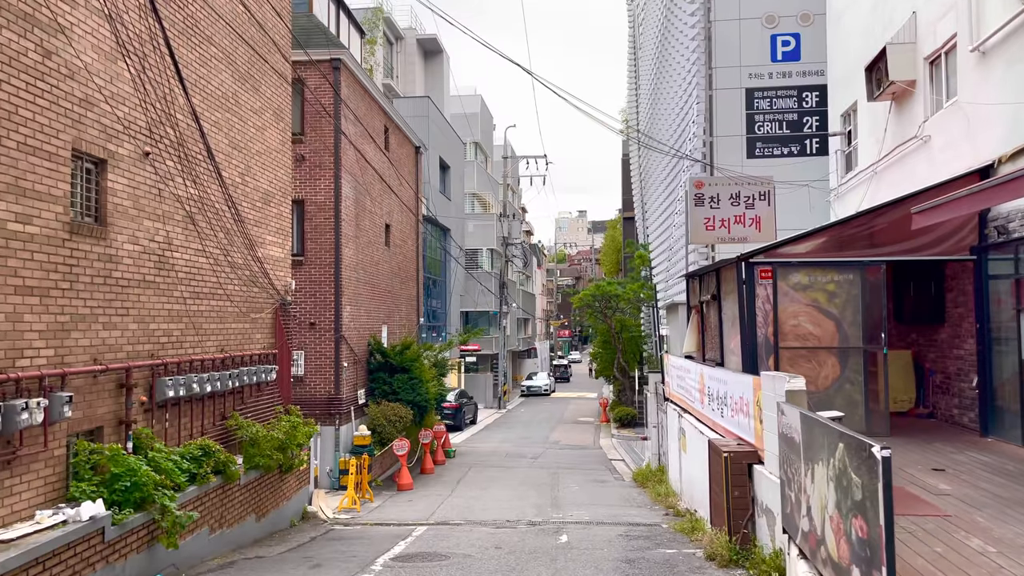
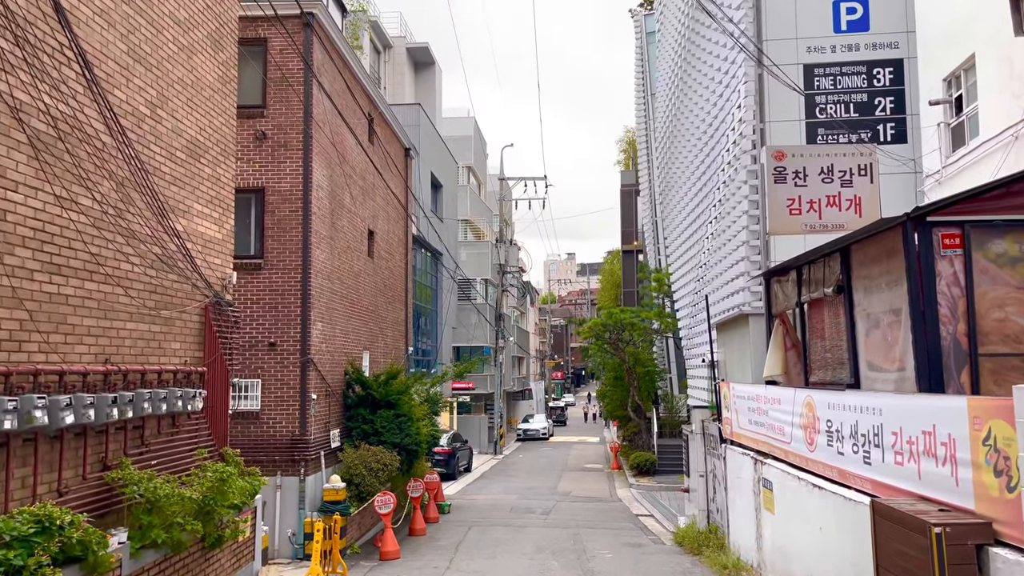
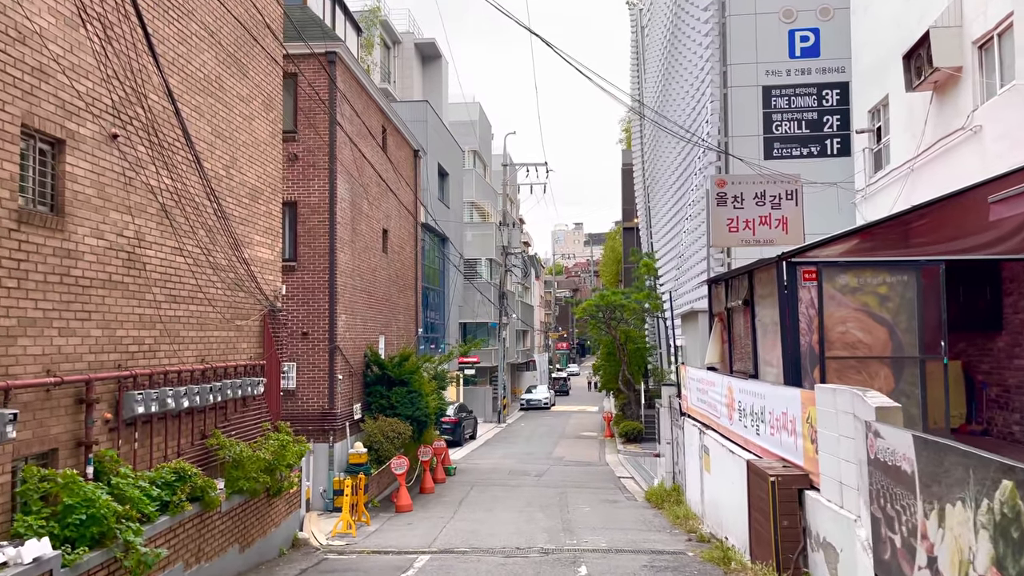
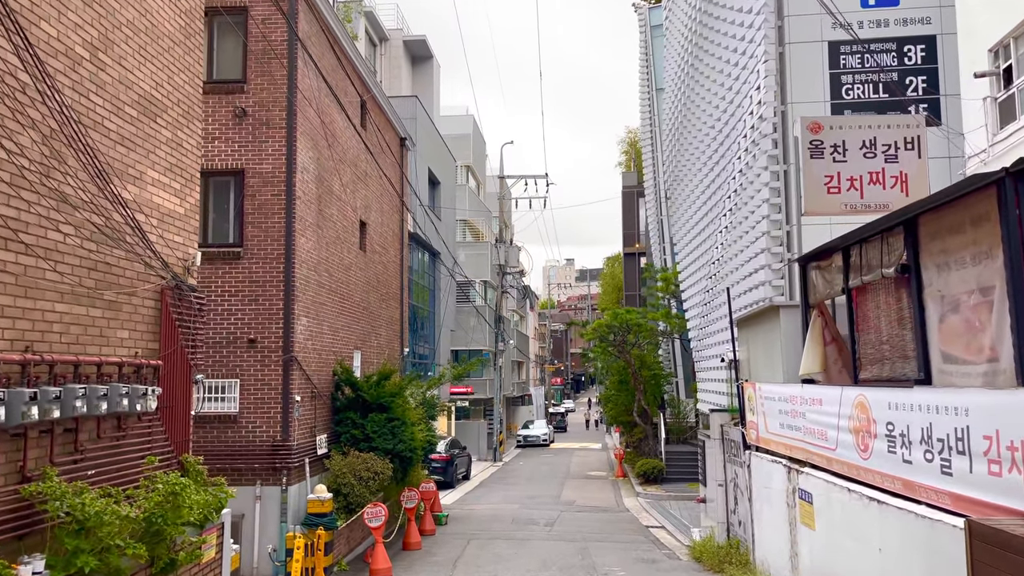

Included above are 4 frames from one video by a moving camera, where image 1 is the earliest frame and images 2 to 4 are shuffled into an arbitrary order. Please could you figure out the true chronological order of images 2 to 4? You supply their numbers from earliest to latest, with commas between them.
3, 2, 4
